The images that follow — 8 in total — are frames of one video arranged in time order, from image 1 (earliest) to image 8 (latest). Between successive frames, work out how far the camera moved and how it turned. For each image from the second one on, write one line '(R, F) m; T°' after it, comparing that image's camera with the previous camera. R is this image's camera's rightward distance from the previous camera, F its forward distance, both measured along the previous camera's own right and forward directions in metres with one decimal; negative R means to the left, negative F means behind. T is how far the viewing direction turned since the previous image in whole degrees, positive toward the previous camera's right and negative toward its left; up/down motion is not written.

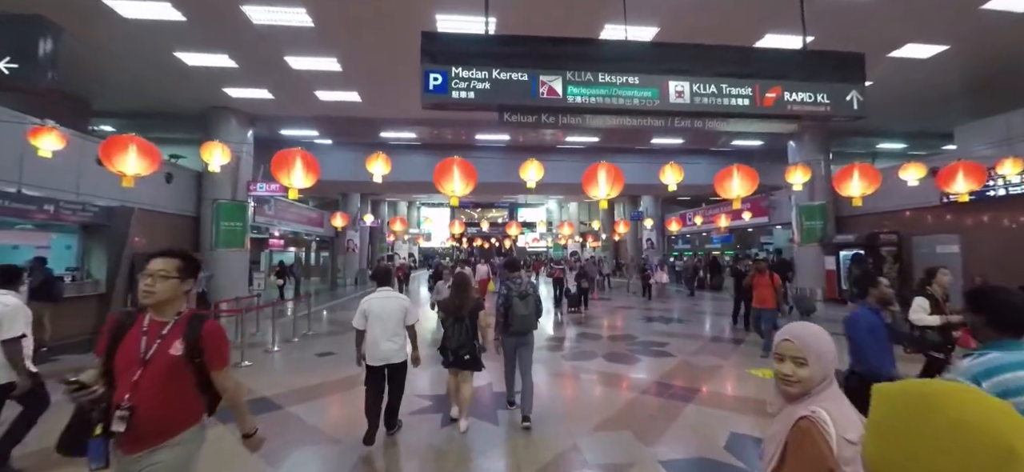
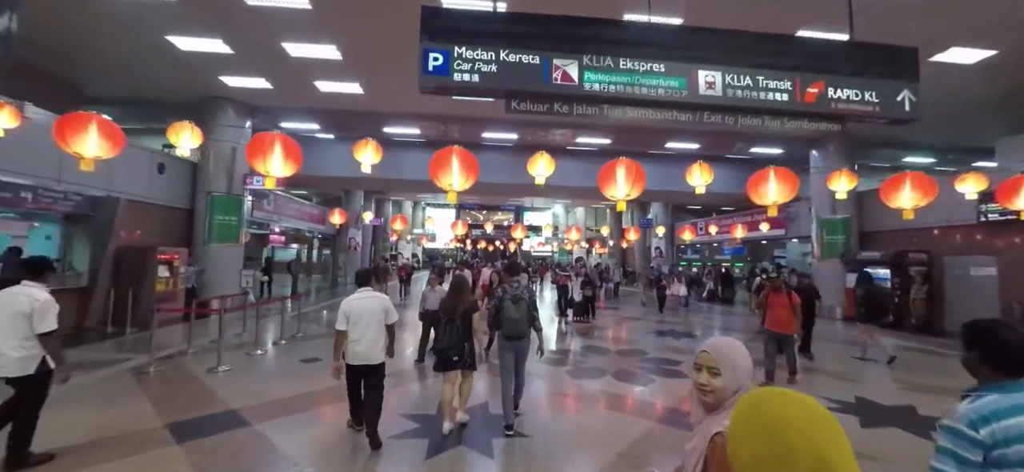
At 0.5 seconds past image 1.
(0.0, +0.7) m; -1°
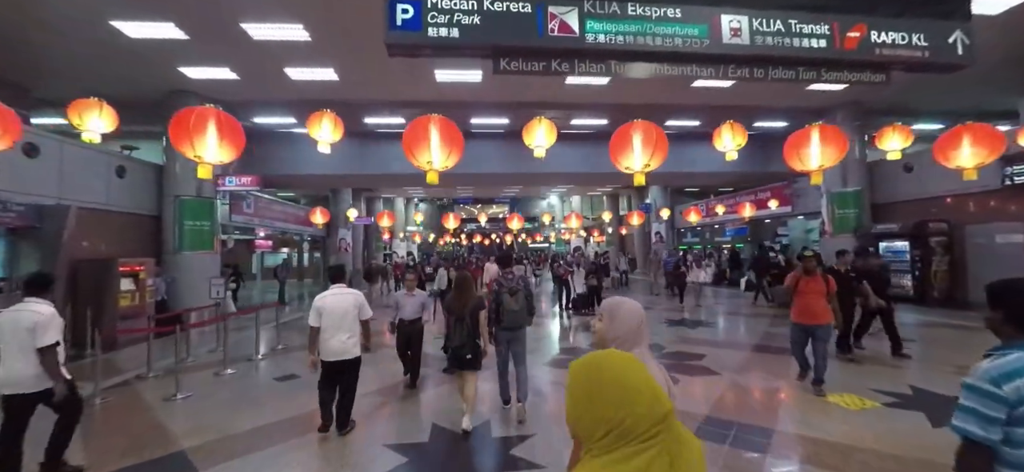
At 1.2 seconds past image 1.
(0.0, +0.9) m; +1°
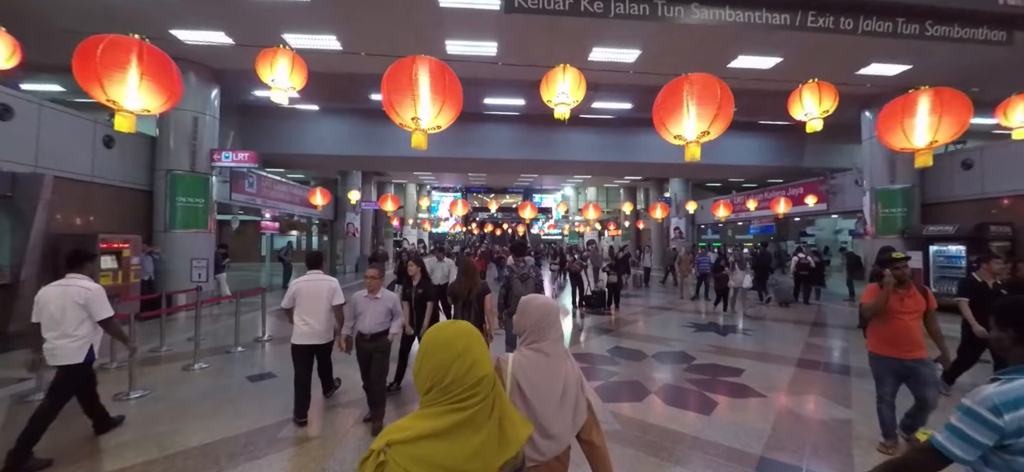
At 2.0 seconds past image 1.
(0.0, +0.9) m; -2°
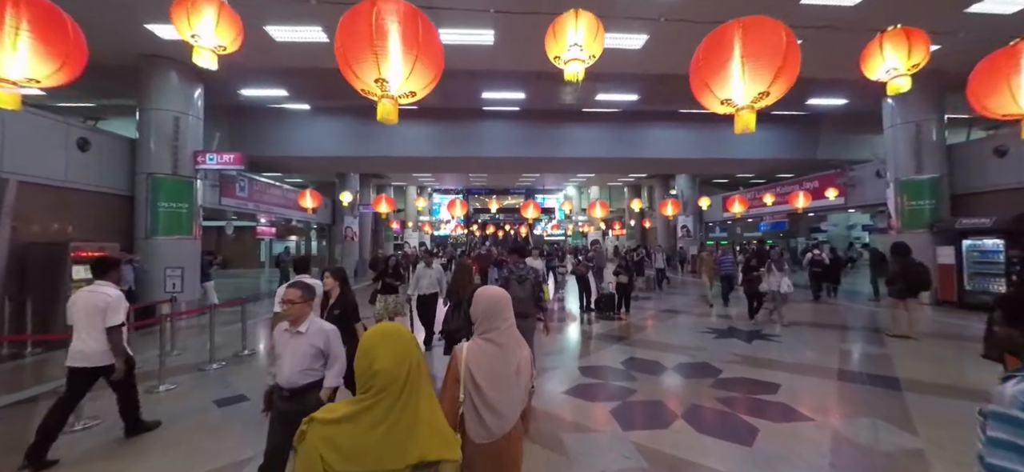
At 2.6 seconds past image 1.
(0.0, +0.7) m; 0°
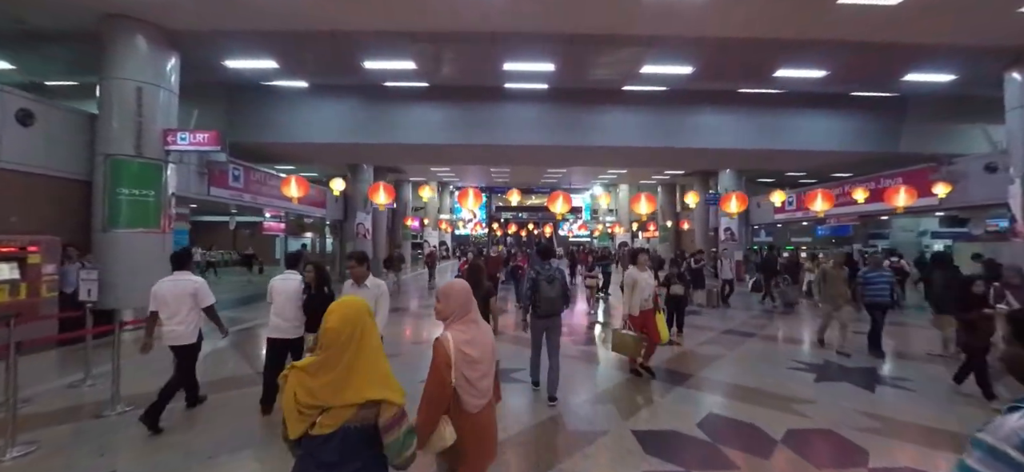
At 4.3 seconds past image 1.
(0.0, +2.0) m; -3°
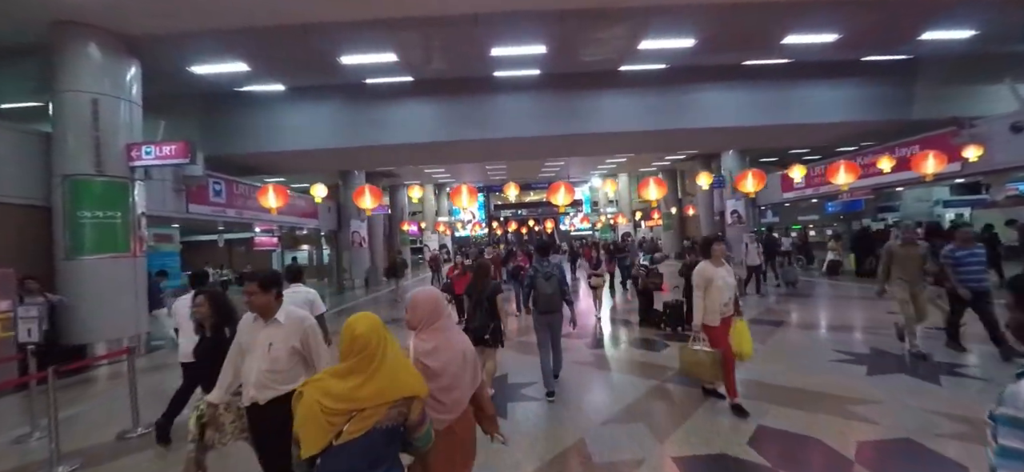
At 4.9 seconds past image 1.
(0.0, +0.7) m; 0°
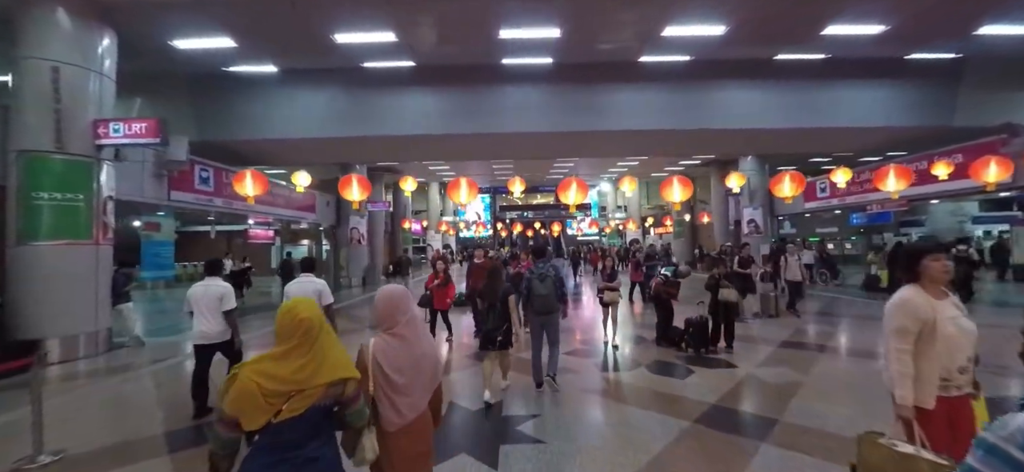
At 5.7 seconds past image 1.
(0.0, +0.9) m; -1°
